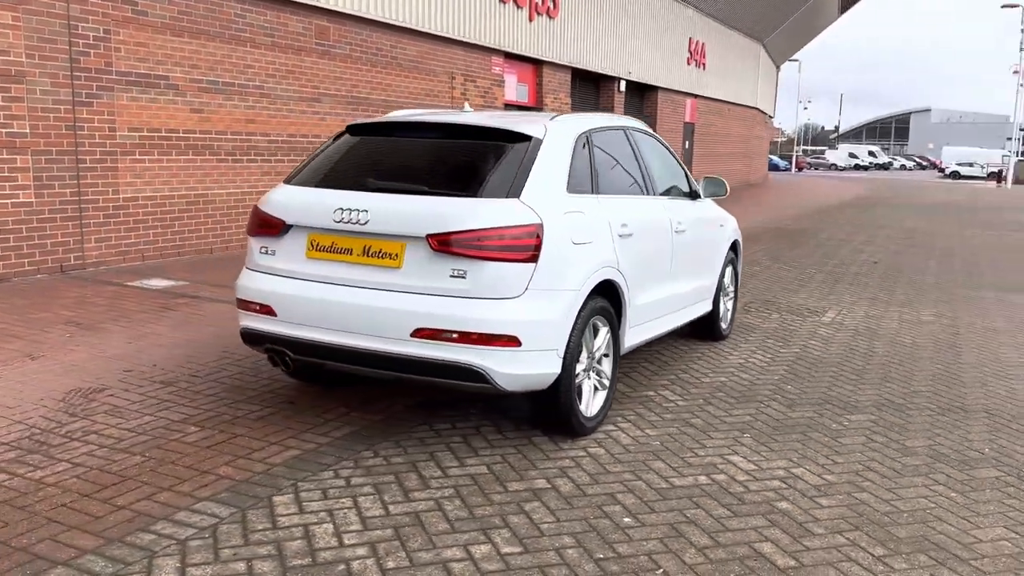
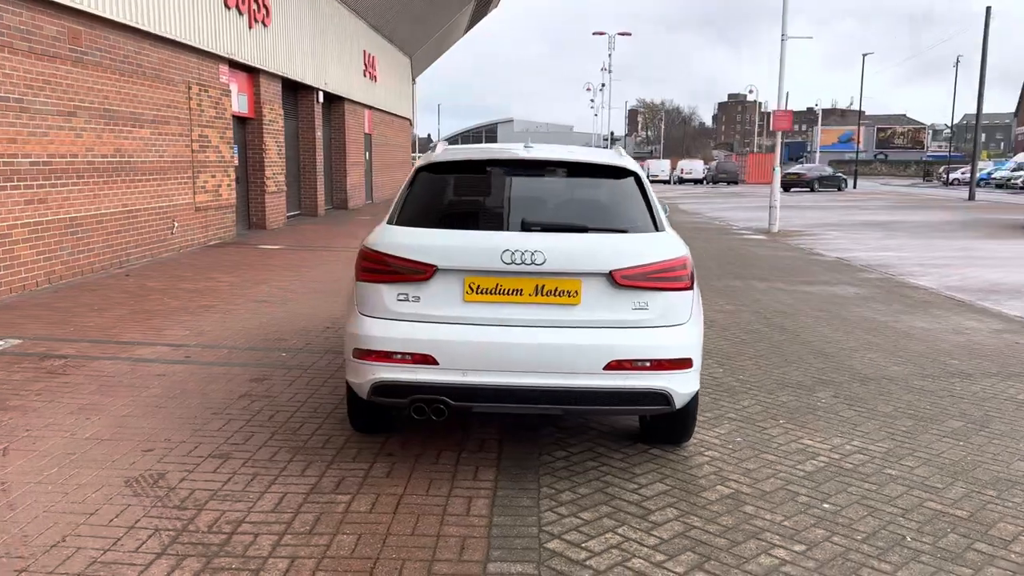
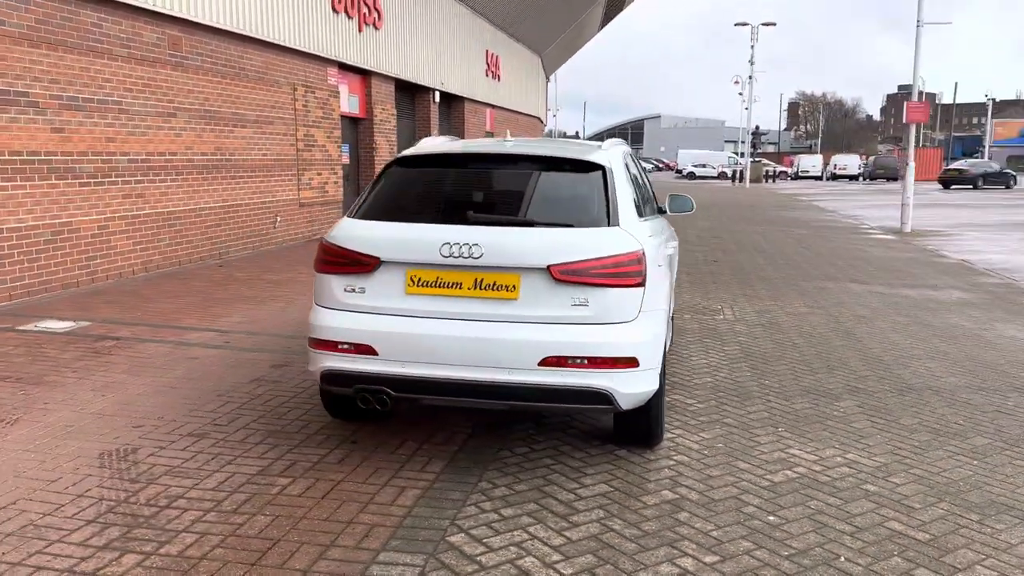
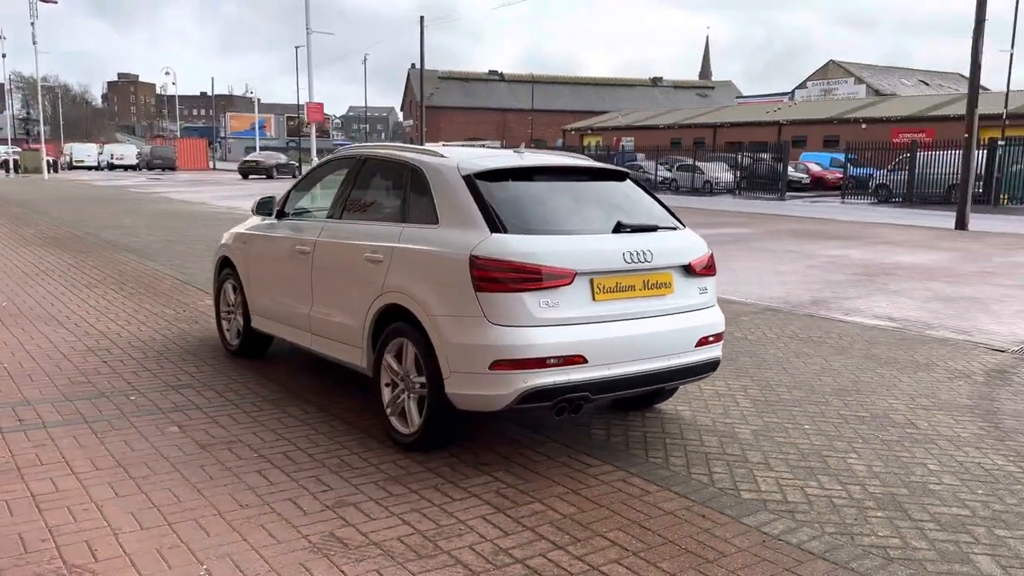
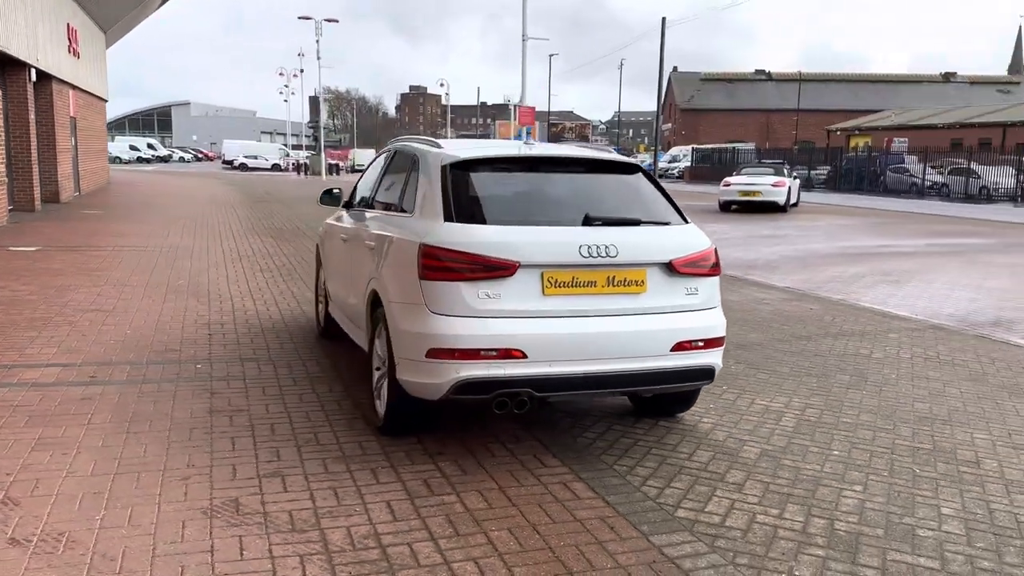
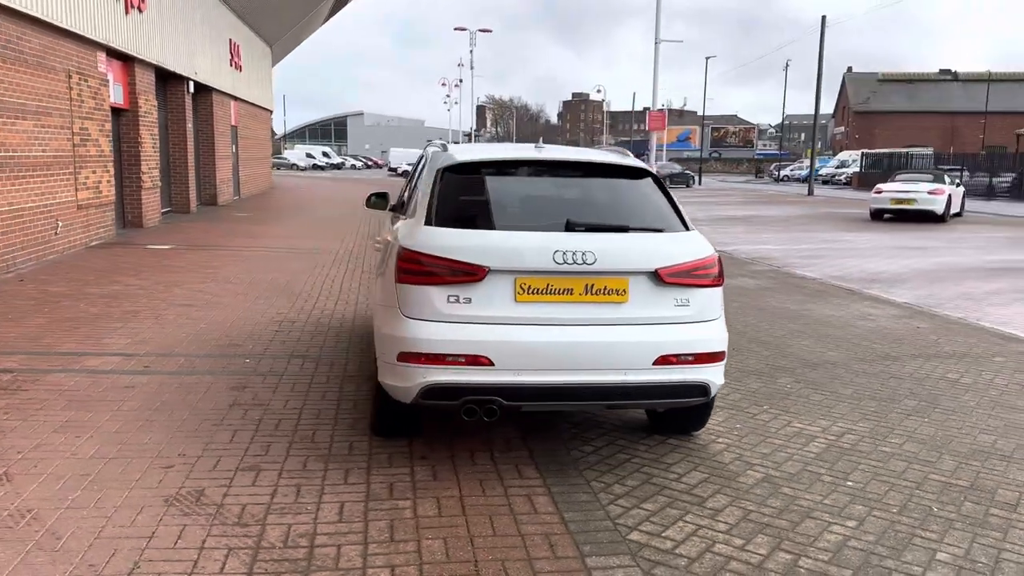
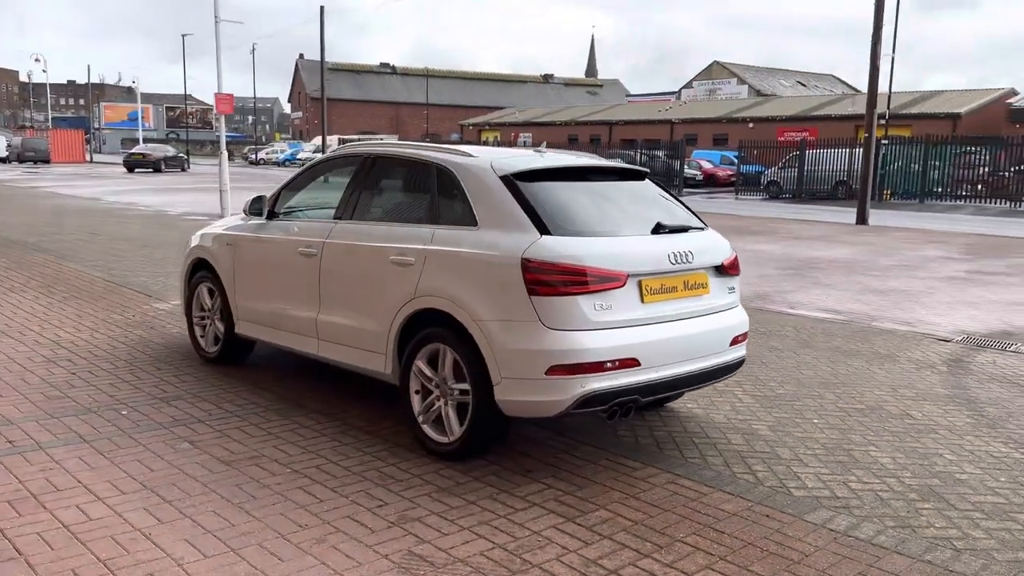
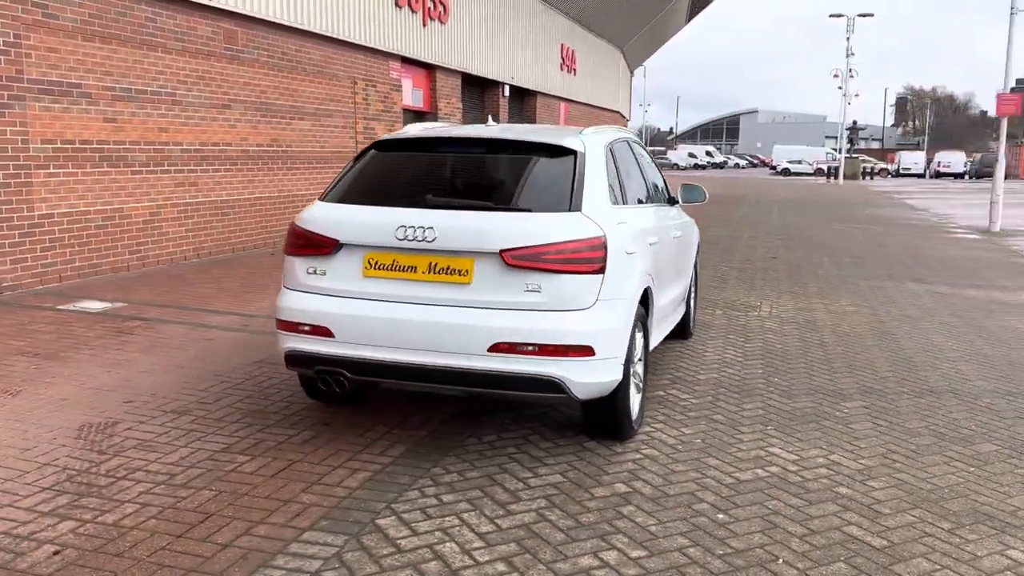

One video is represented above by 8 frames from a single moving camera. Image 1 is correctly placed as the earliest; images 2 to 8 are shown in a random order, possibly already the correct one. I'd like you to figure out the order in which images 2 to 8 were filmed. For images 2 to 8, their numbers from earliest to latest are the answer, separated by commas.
8, 3, 2, 6, 5, 4, 7
